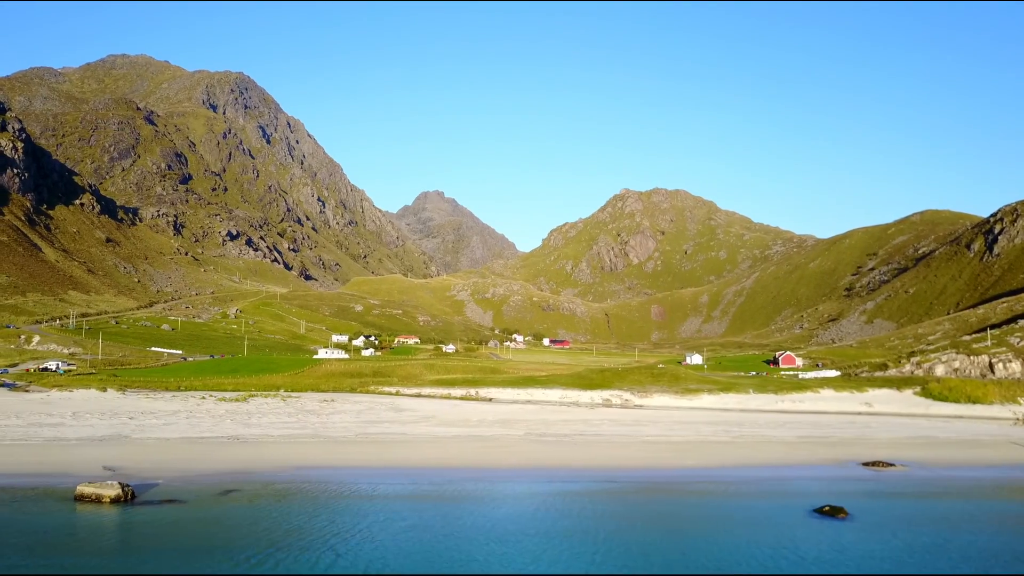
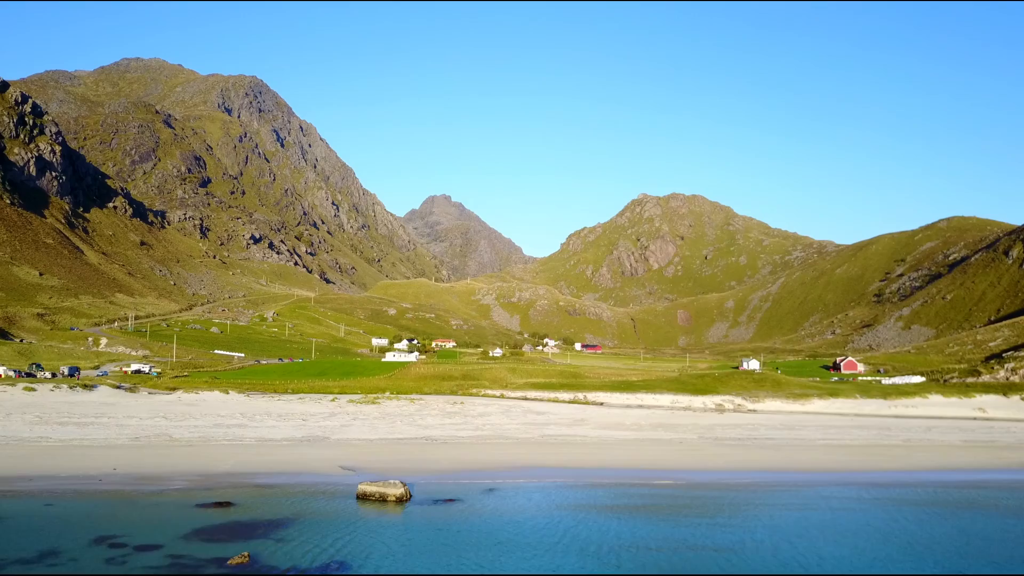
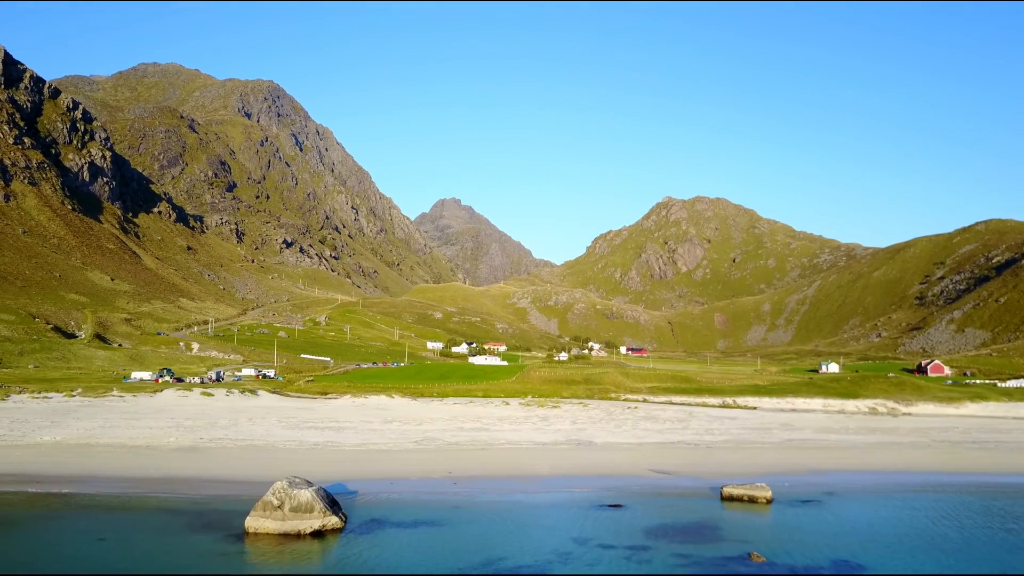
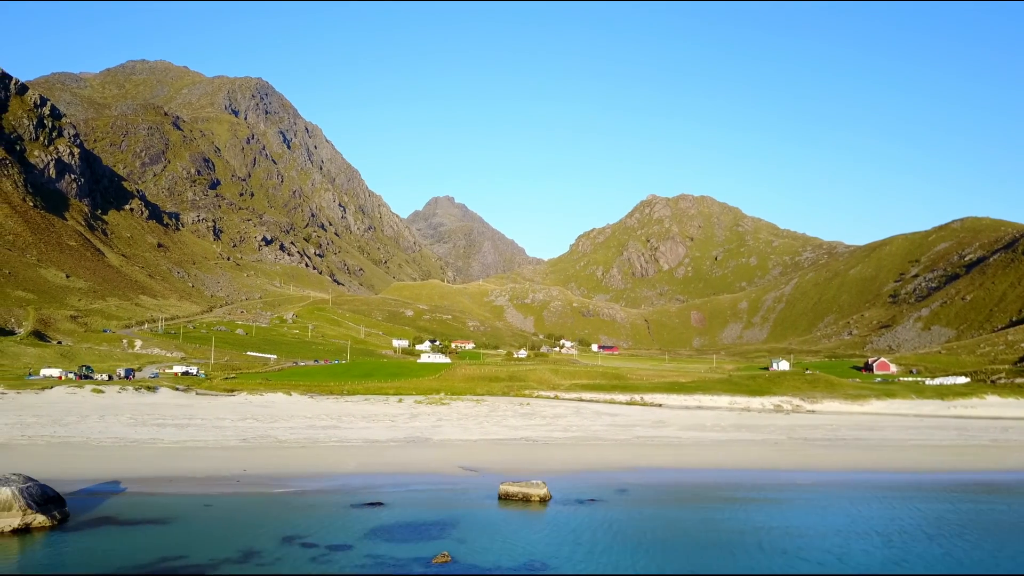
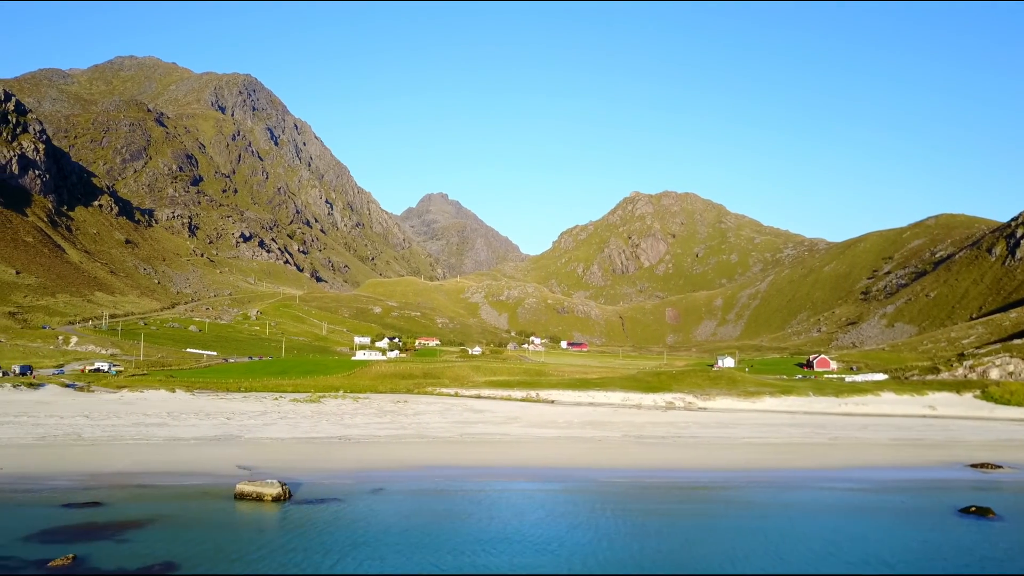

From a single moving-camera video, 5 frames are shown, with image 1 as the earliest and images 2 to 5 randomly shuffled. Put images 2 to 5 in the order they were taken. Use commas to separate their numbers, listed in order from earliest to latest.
5, 2, 4, 3
